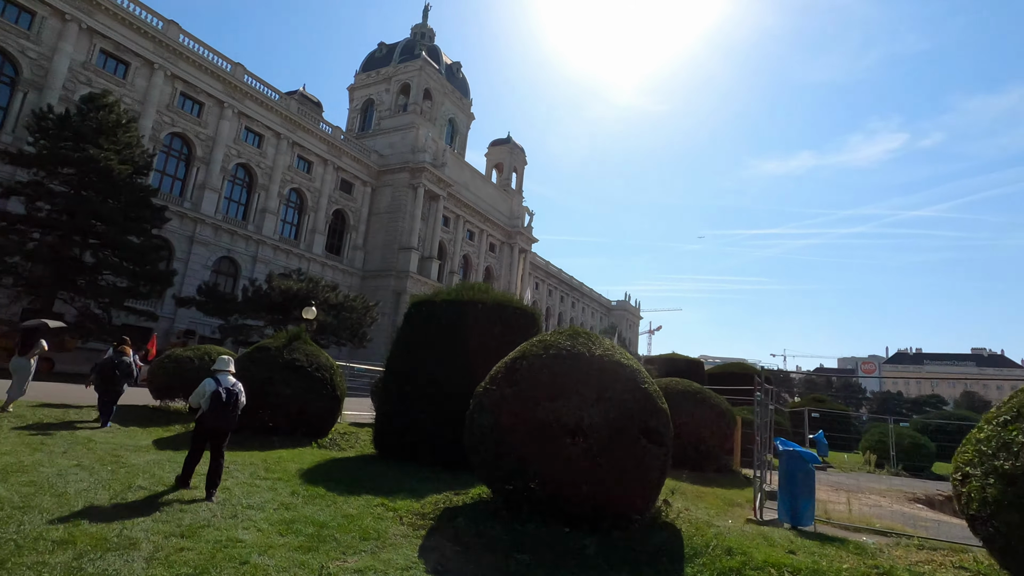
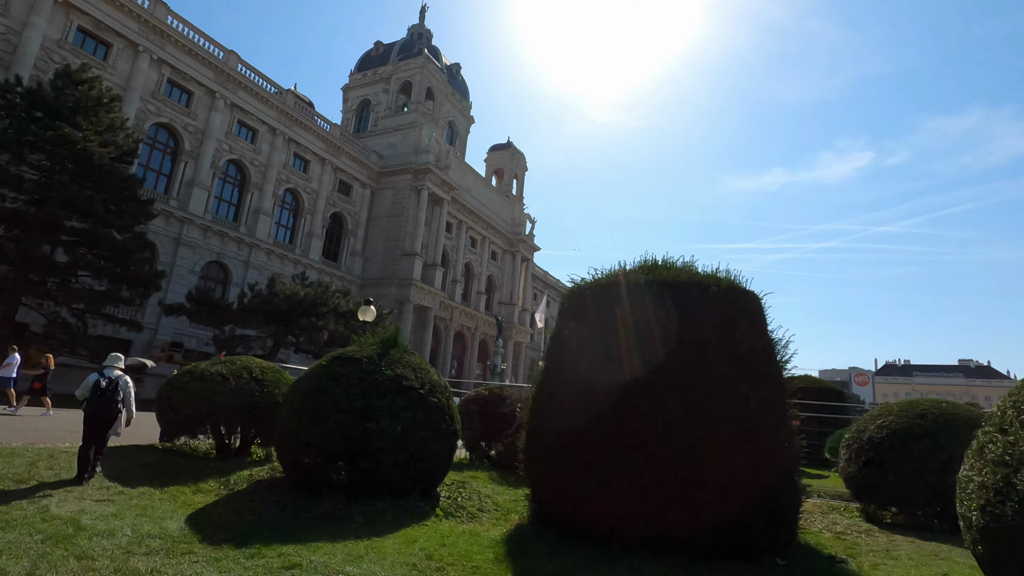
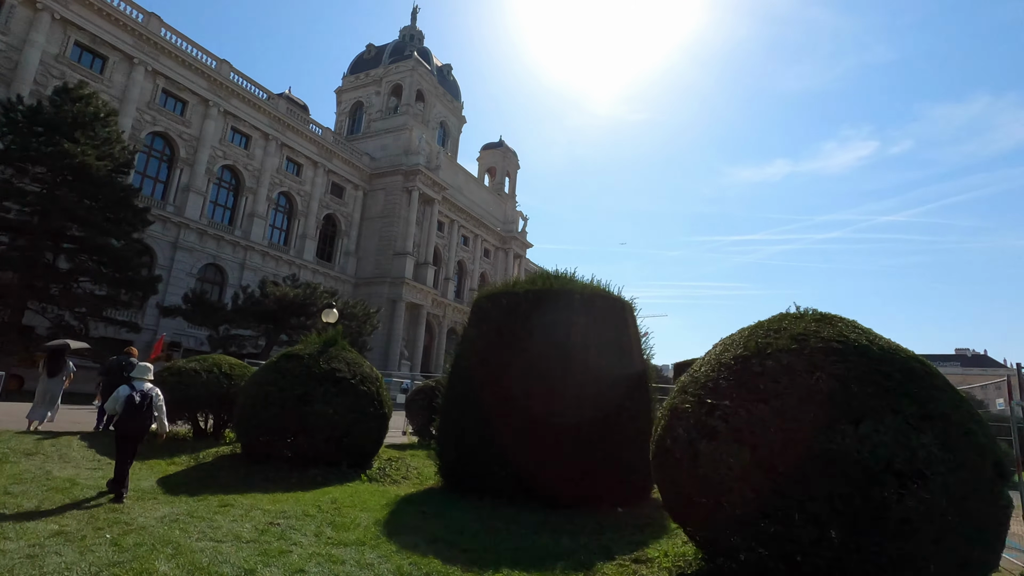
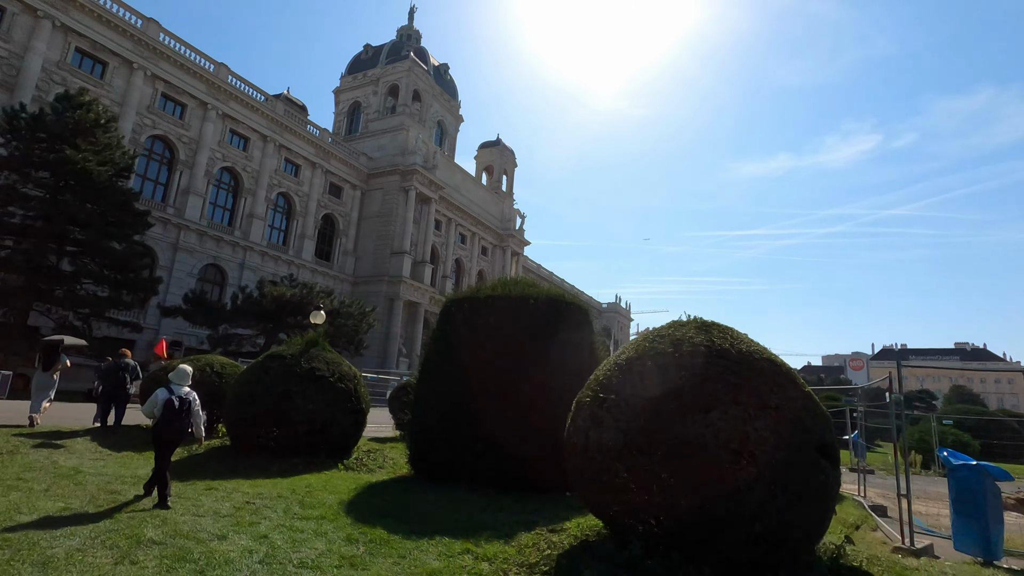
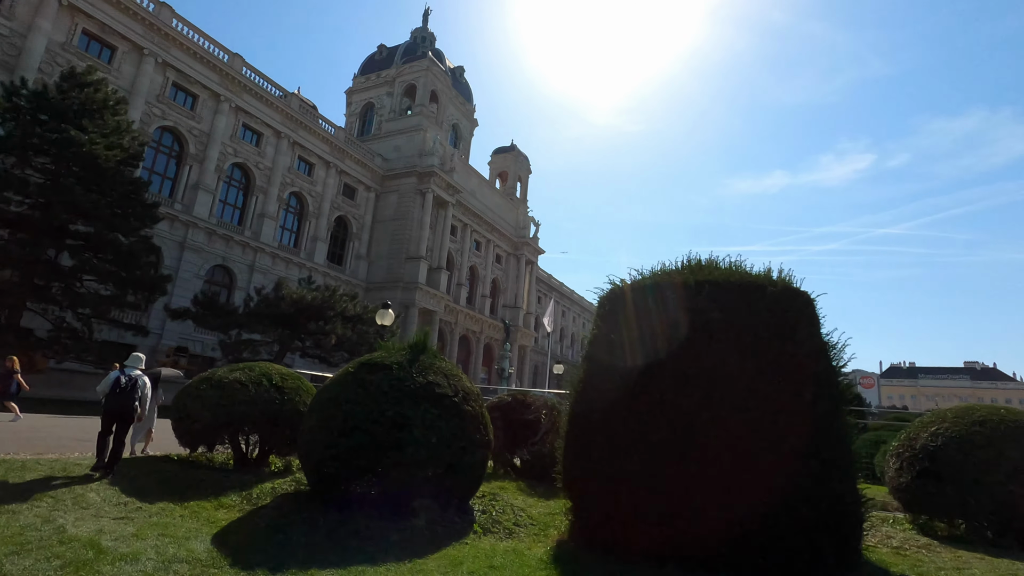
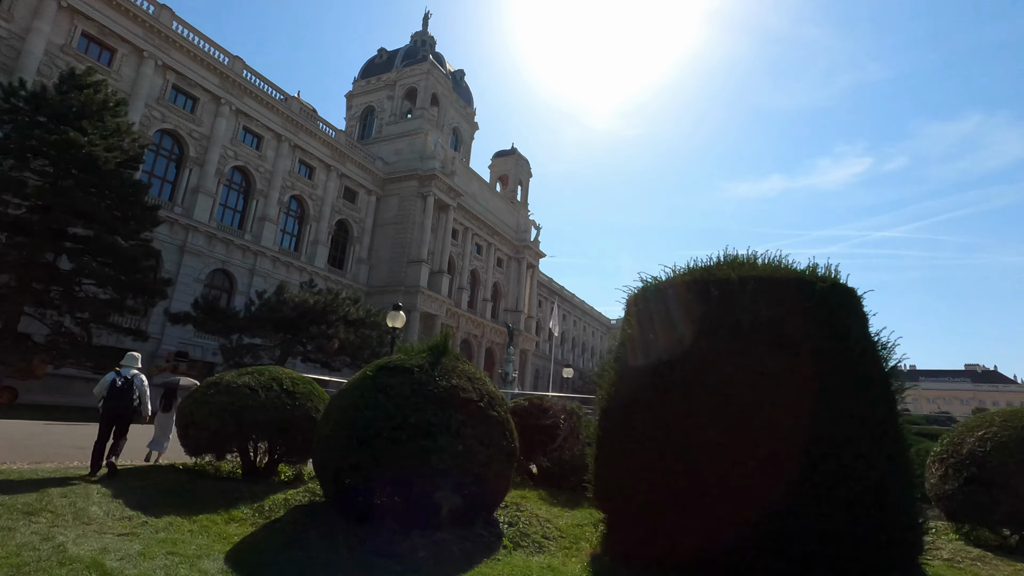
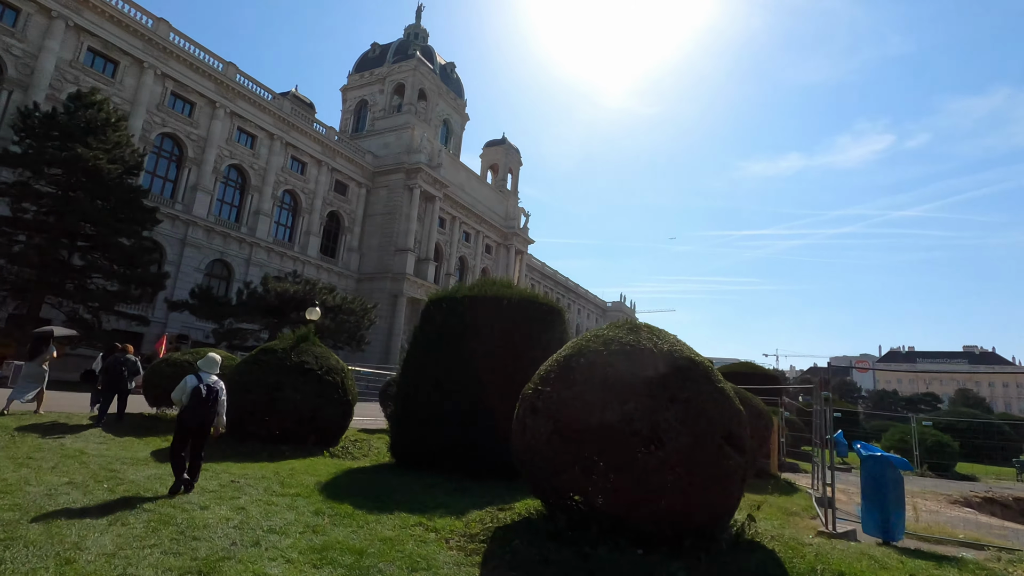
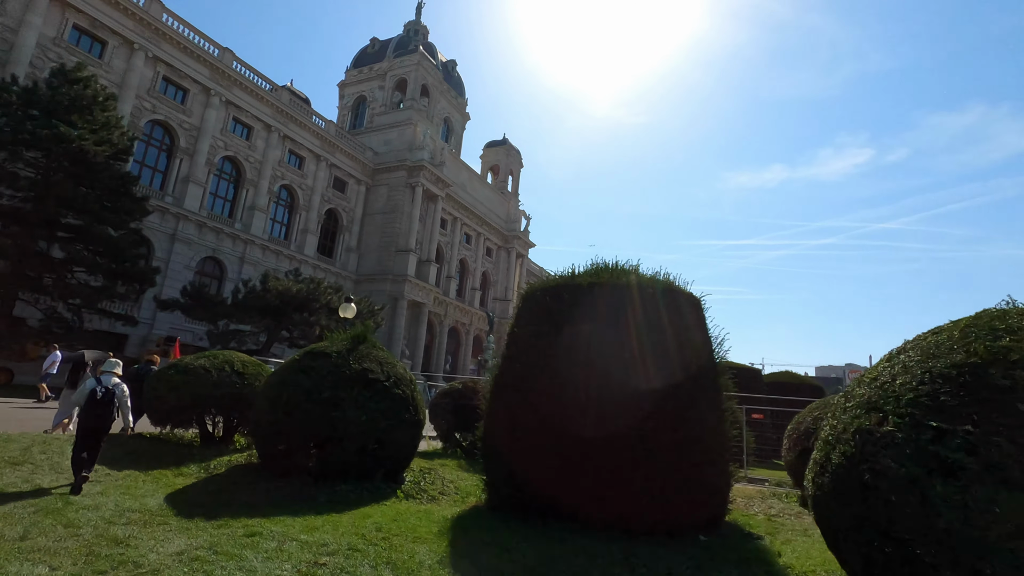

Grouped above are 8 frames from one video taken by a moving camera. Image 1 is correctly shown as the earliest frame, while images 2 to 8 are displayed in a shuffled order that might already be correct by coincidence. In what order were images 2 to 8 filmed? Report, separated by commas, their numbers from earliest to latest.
7, 4, 3, 8, 2, 5, 6
